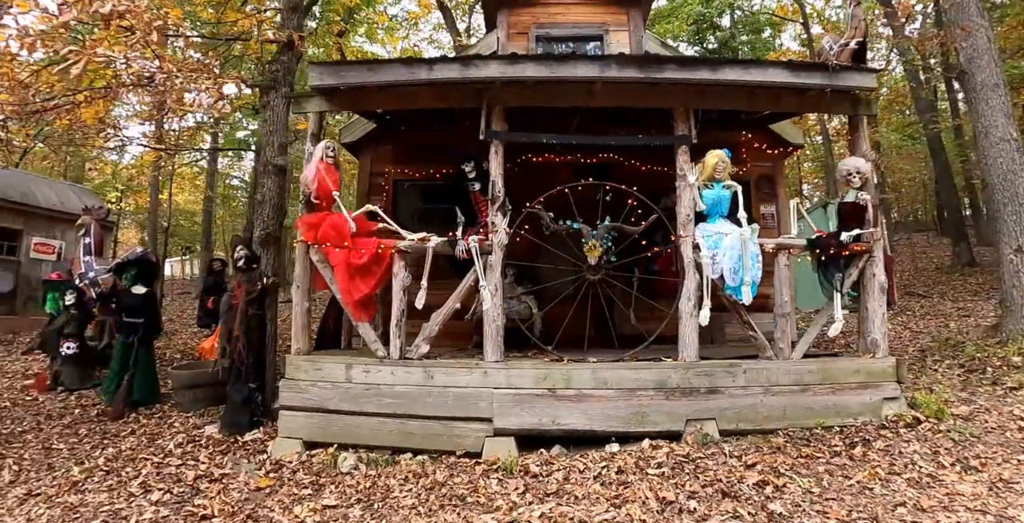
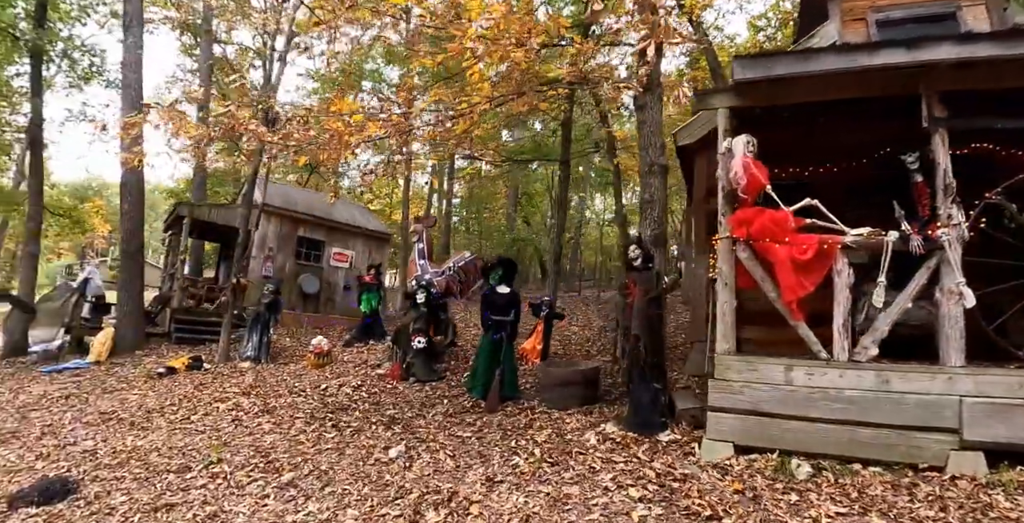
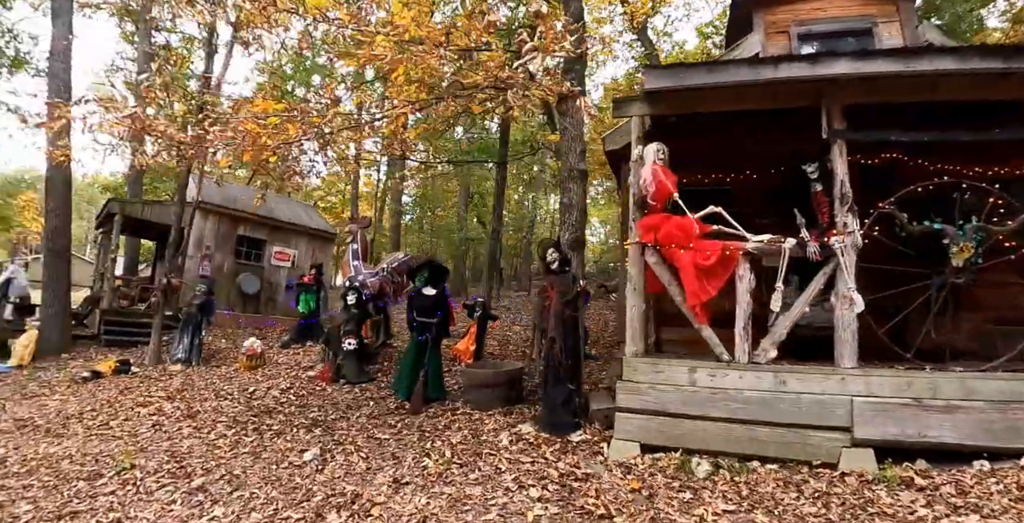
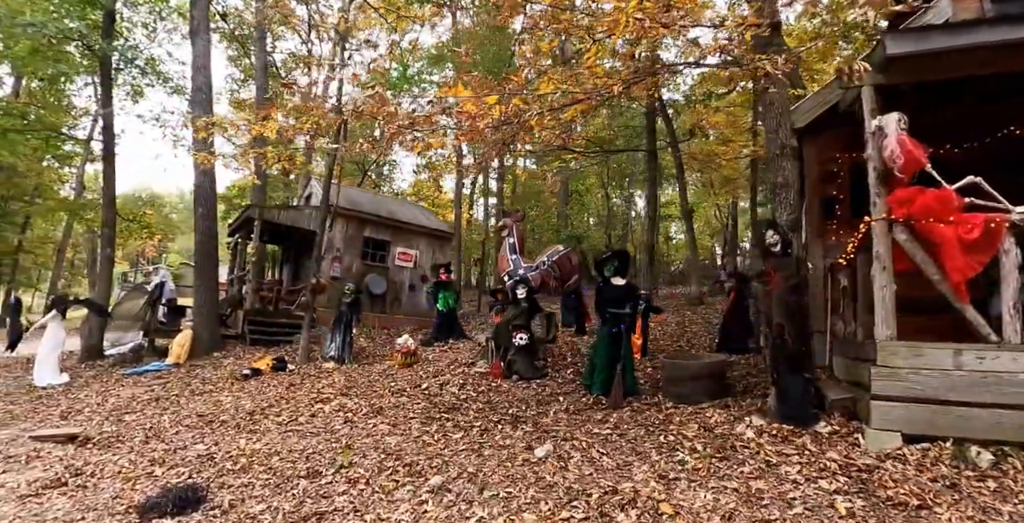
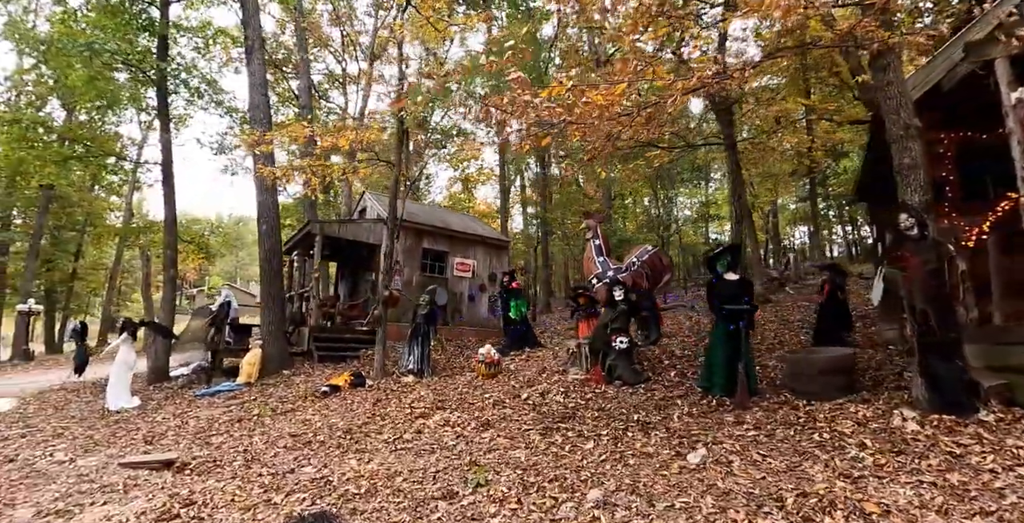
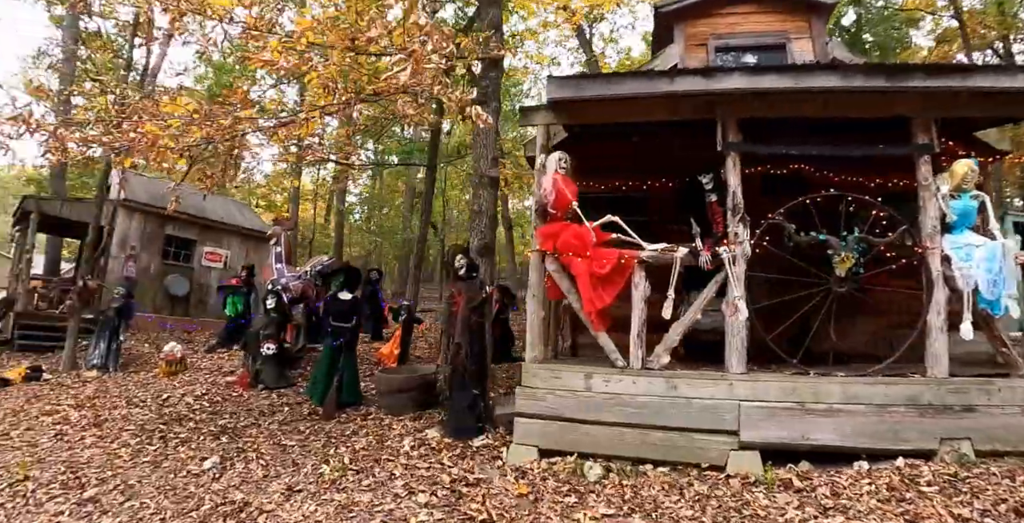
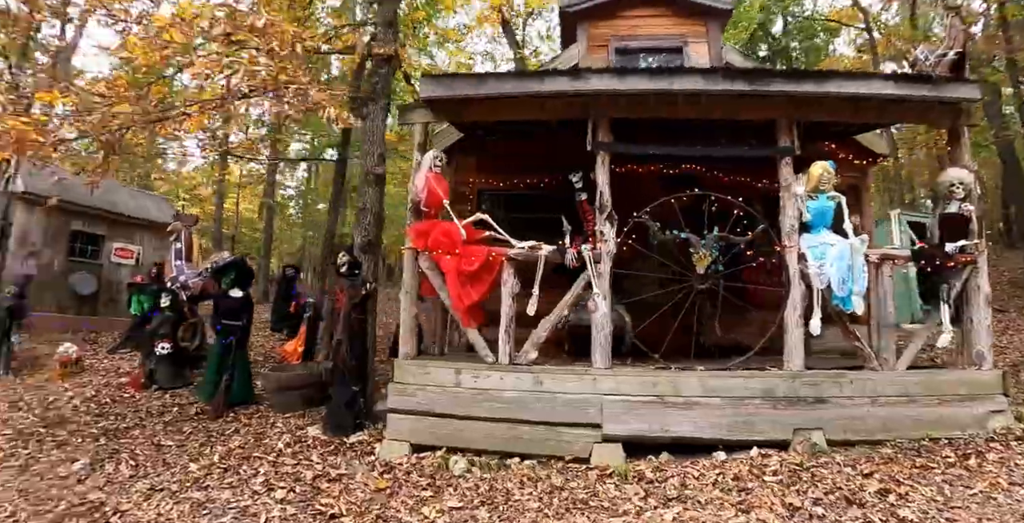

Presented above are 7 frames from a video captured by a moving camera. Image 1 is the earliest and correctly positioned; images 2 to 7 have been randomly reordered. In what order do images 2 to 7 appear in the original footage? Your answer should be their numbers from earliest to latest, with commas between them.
7, 6, 3, 2, 4, 5
